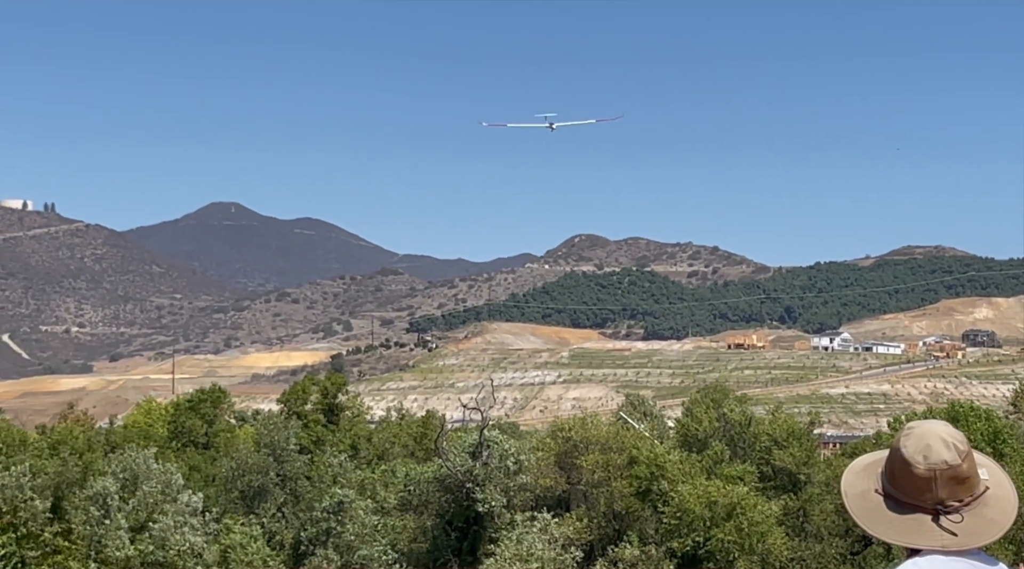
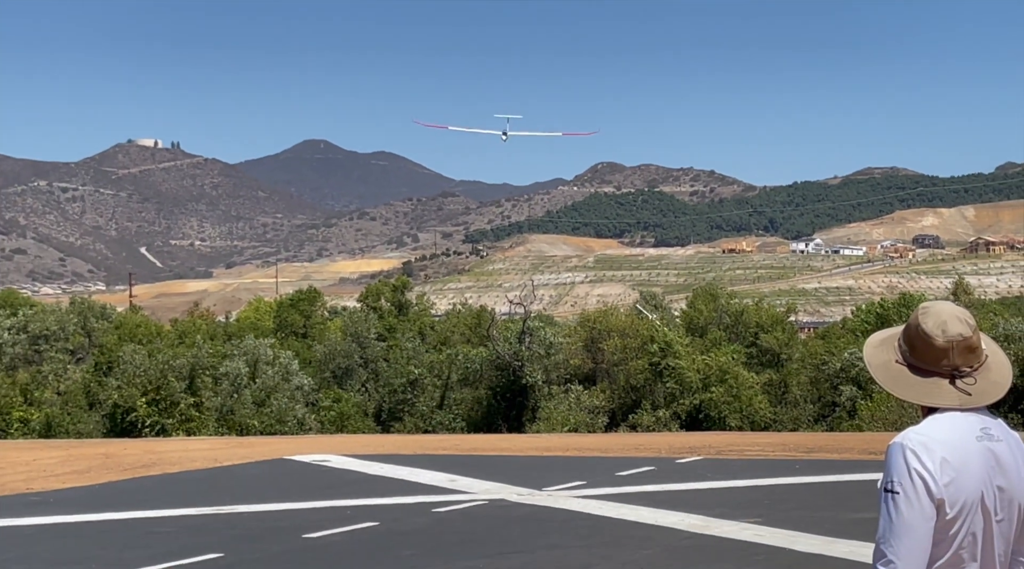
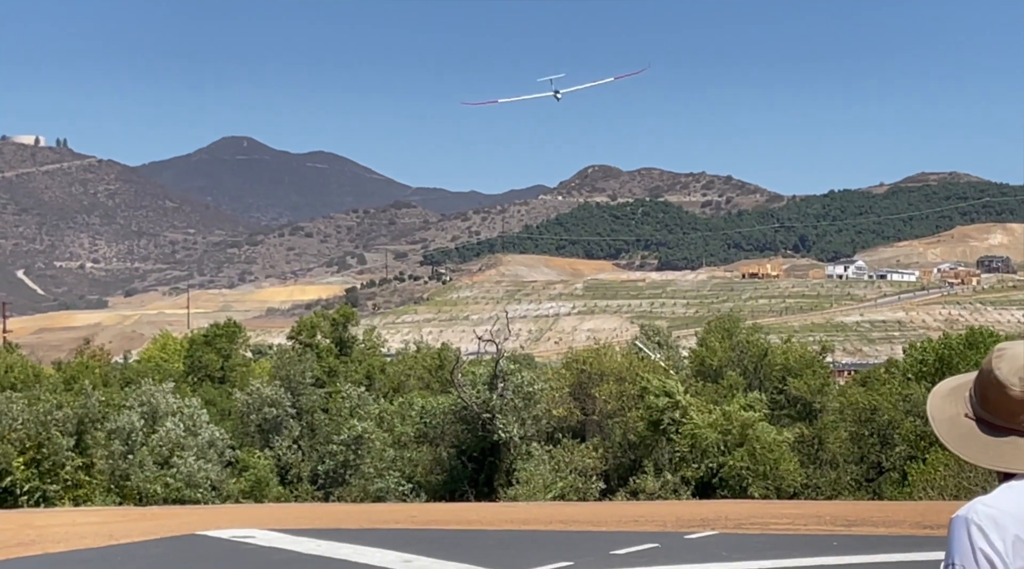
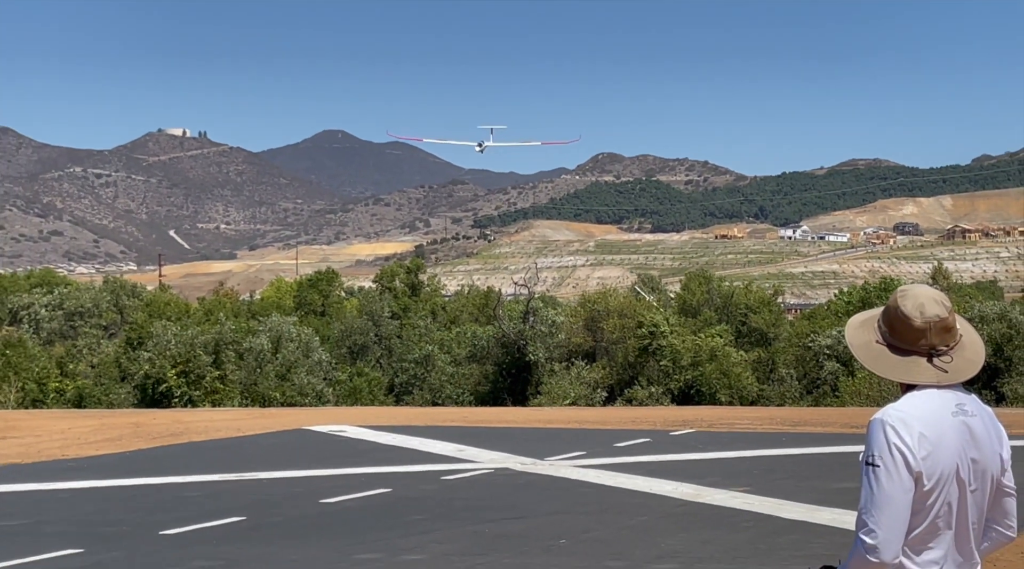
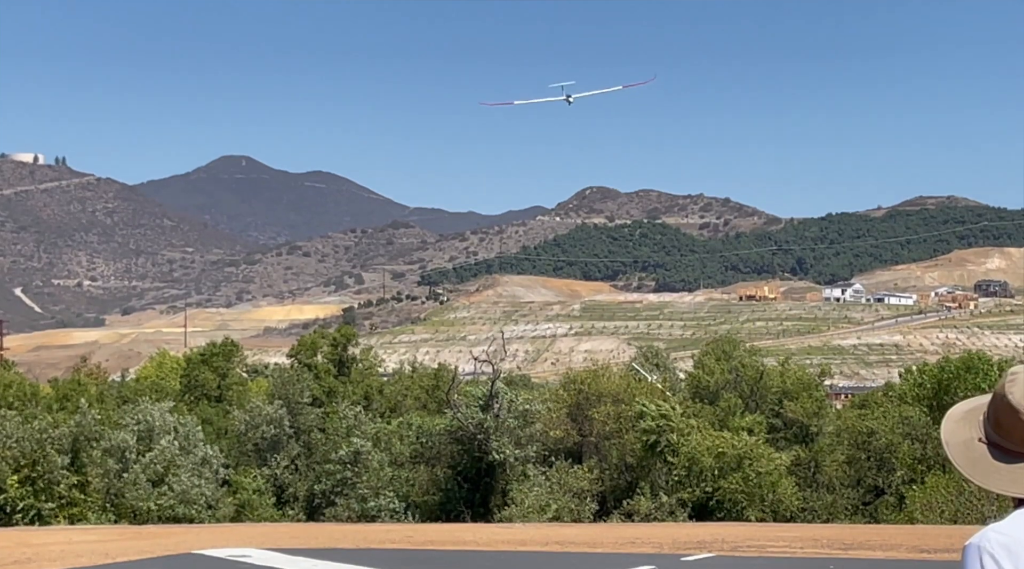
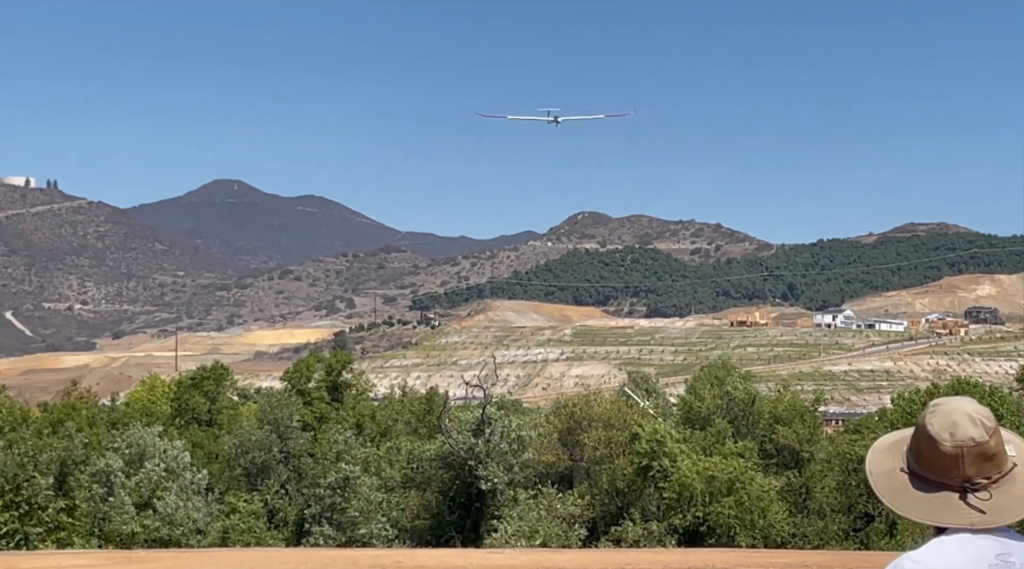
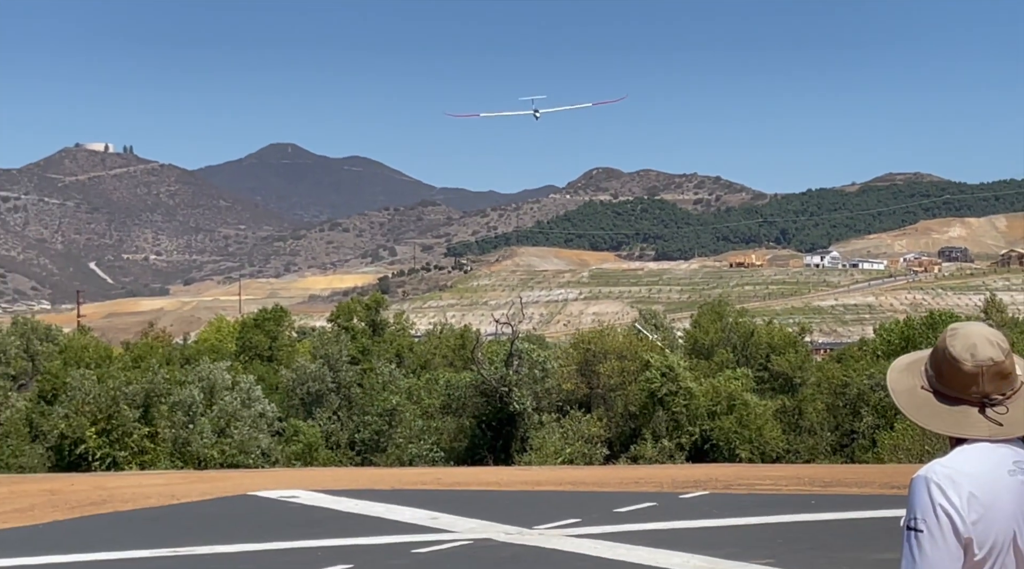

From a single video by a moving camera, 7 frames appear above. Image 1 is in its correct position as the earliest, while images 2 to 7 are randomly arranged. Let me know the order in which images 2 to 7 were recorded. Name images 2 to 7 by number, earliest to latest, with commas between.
6, 5, 3, 7, 2, 4
